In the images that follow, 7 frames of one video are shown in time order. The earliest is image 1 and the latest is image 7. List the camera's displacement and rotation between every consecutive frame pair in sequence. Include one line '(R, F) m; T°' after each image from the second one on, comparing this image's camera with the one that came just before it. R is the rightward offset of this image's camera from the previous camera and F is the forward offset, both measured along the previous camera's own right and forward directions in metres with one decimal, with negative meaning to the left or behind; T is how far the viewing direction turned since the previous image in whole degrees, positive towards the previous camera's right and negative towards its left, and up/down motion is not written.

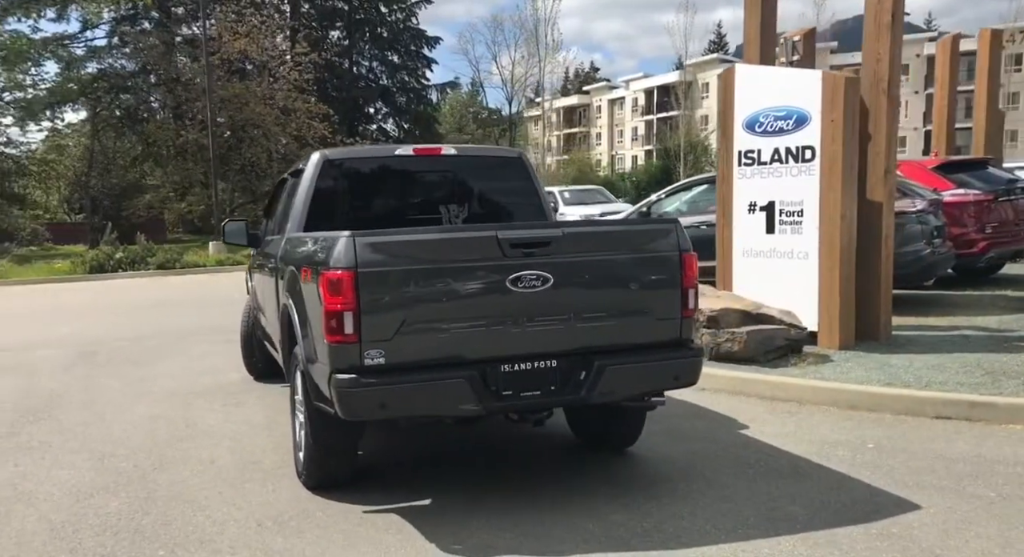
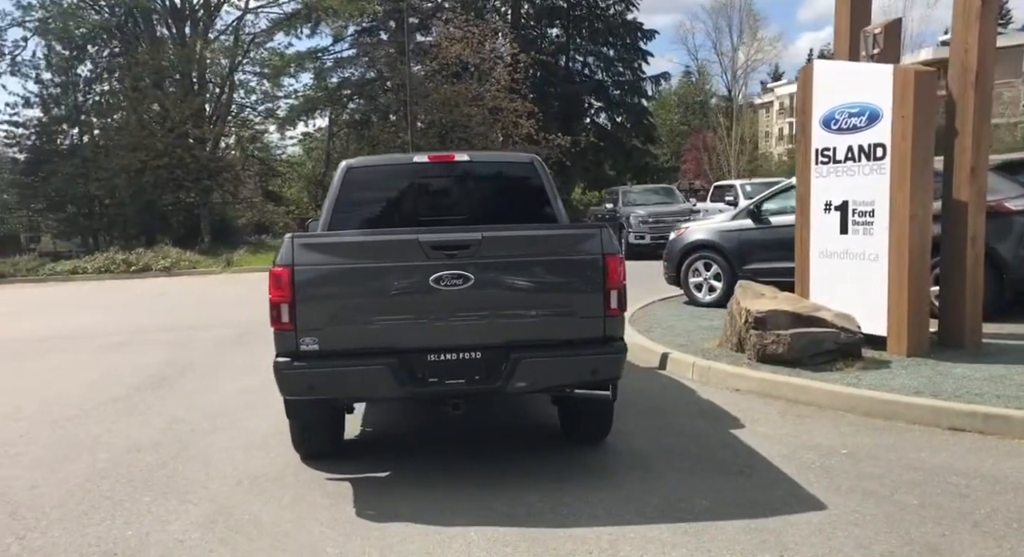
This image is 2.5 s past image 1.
(+1.1, -0.2) m; -12°
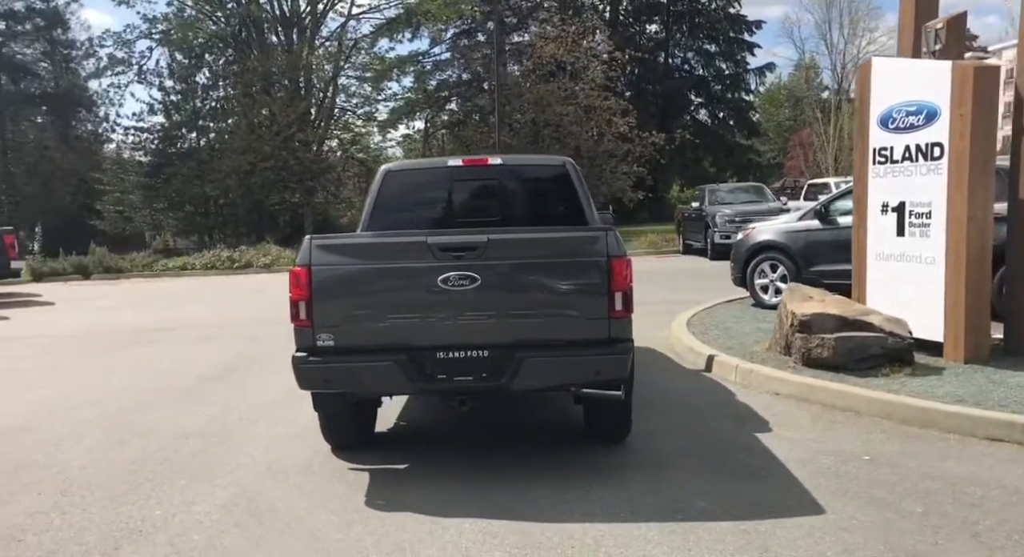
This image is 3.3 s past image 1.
(+0.3, -0.1) m; -6°
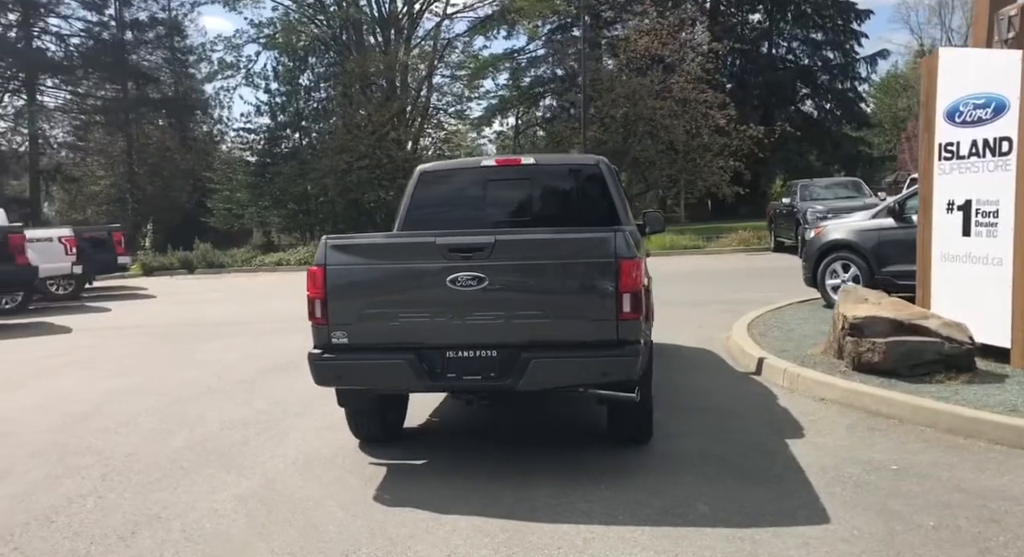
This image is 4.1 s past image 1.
(+0.3, 0.0) m; -6°
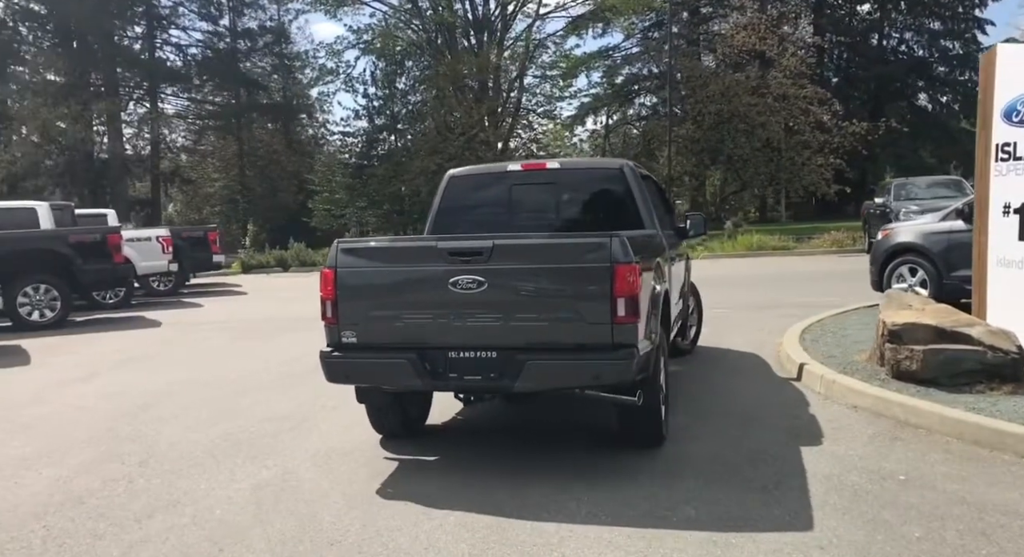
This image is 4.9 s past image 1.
(+0.4, -0.1) m; -5°
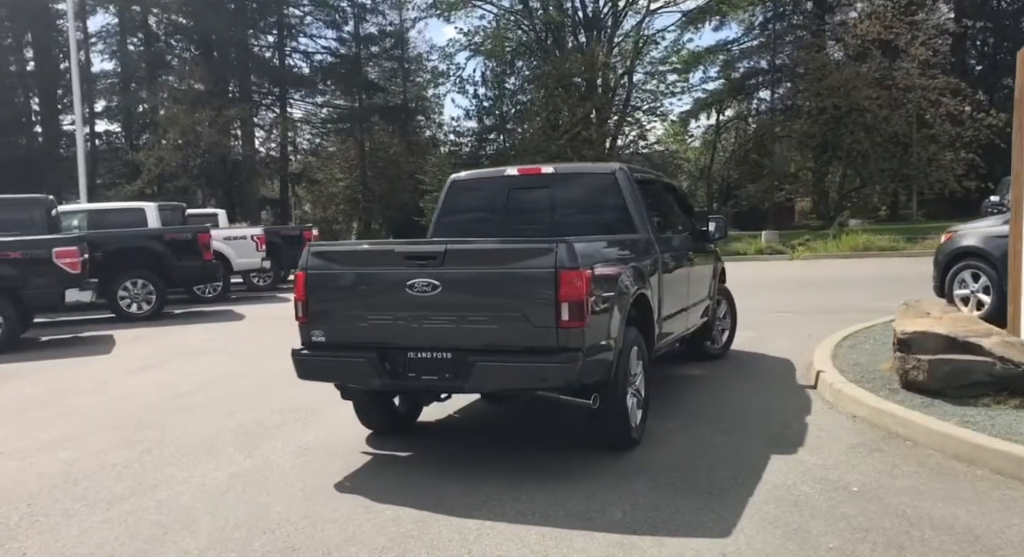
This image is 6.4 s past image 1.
(+0.7, -0.1) m; -6°
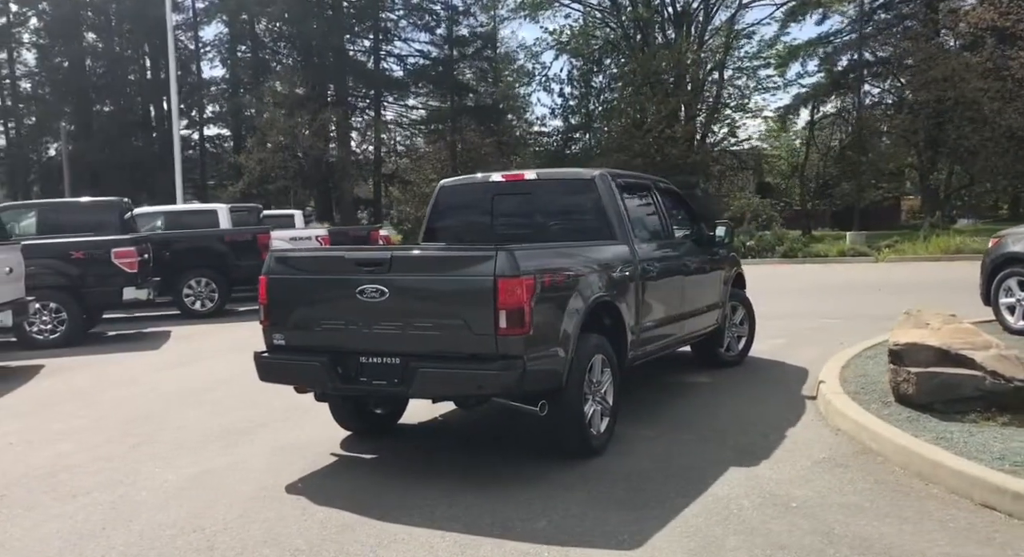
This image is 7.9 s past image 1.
(+0.6, -0.1) m; -4°
